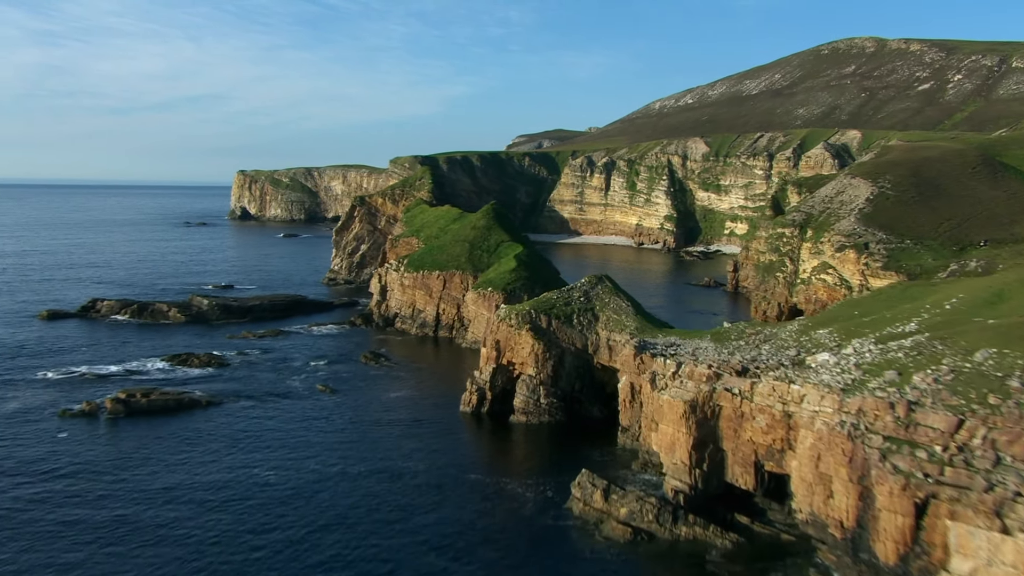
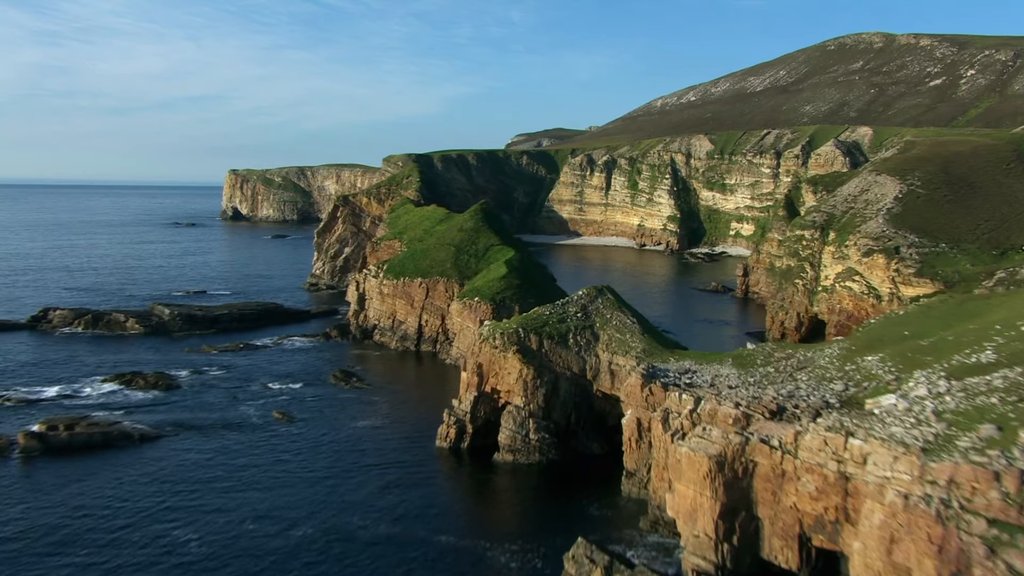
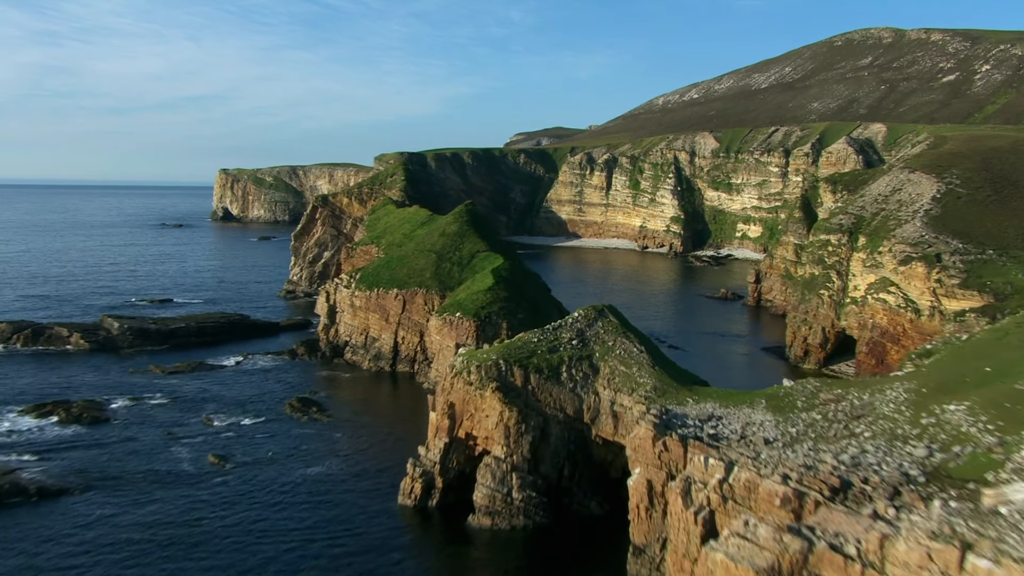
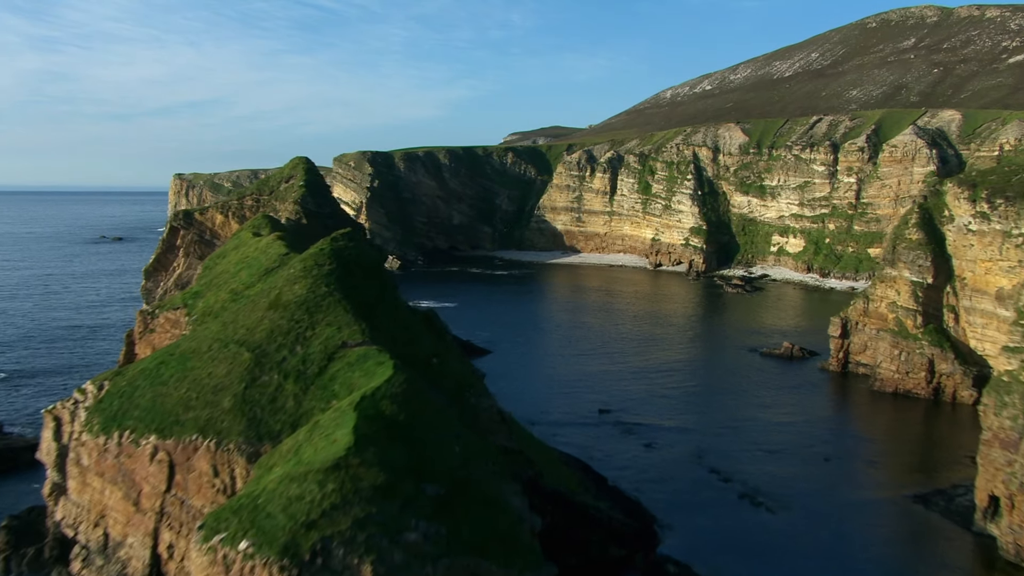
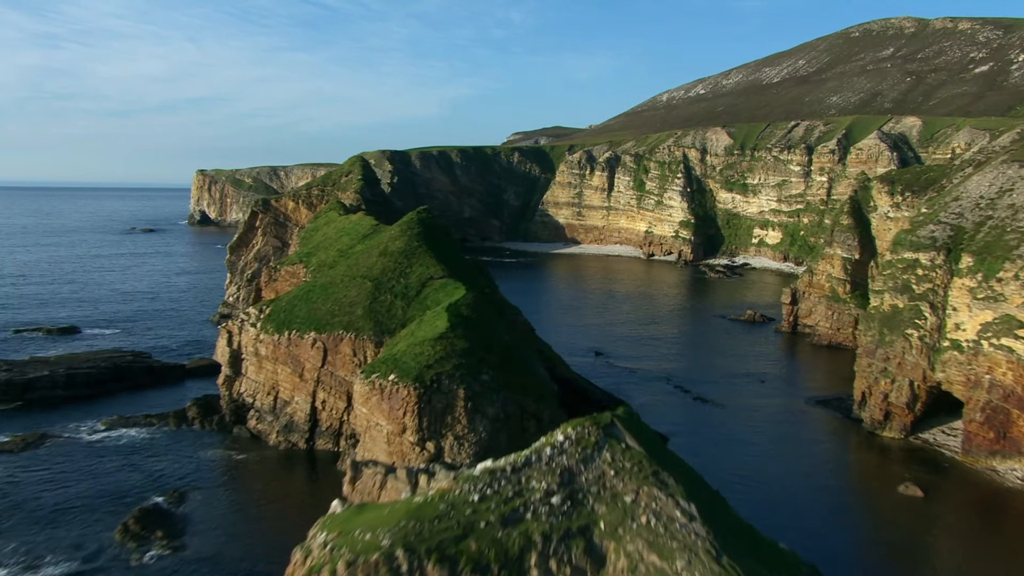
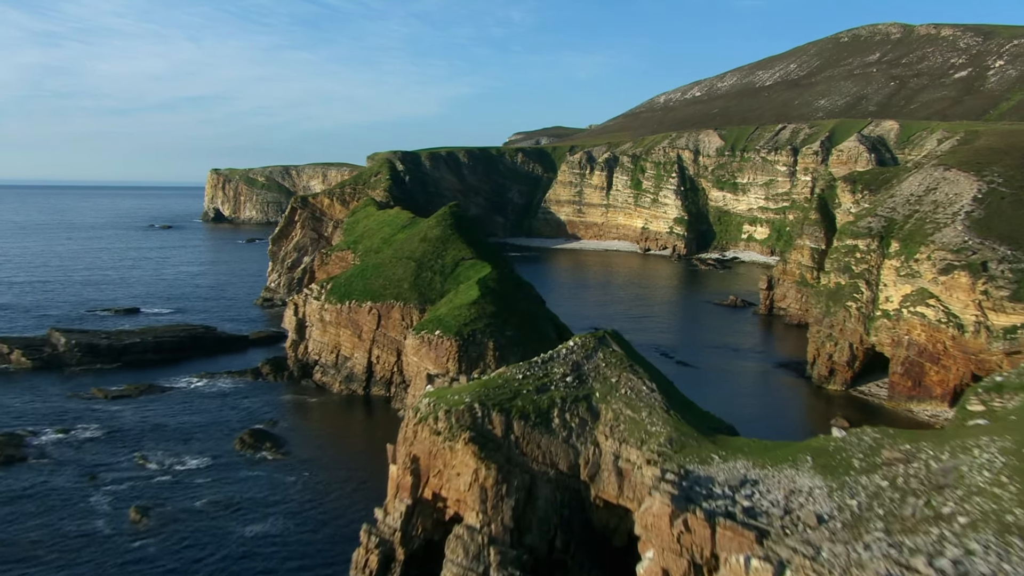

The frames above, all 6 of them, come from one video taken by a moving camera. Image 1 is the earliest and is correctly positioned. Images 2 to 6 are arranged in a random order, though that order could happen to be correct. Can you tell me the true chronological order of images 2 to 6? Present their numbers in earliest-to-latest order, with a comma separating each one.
2, 3, 6, 5, 4
